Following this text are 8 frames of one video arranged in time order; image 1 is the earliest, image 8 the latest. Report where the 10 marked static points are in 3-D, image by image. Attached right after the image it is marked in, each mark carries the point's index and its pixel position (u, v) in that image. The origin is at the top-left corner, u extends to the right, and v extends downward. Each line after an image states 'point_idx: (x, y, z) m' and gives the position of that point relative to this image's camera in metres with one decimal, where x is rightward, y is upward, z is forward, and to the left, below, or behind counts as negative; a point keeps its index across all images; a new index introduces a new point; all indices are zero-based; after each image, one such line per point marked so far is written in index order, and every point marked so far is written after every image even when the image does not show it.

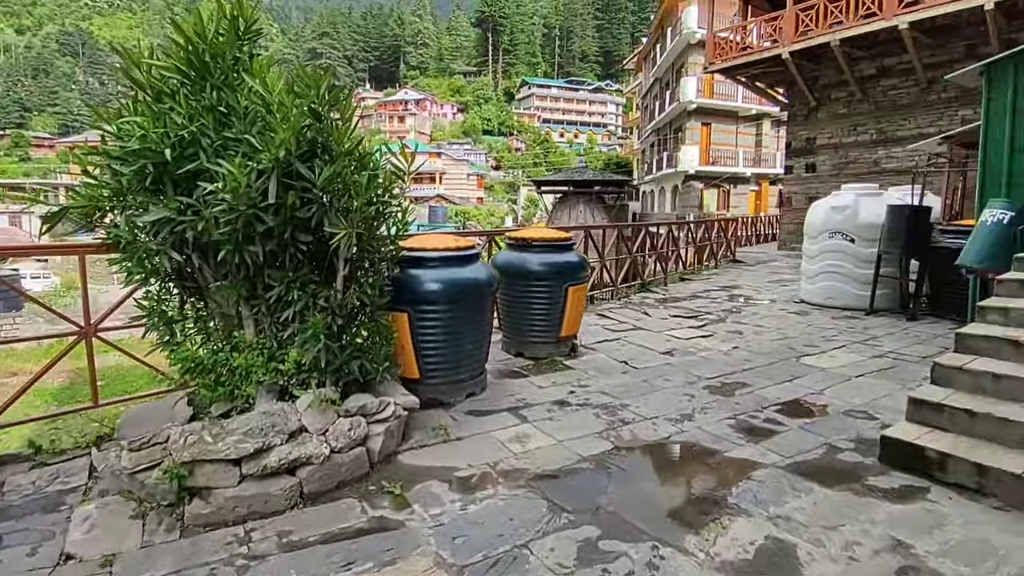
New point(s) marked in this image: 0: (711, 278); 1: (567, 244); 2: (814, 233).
0: (+3.1, +0.1, +8.8) m
1: (+0.4, +0.3, +4.1) m
2: (+3.4, +0.6, +6.3) m
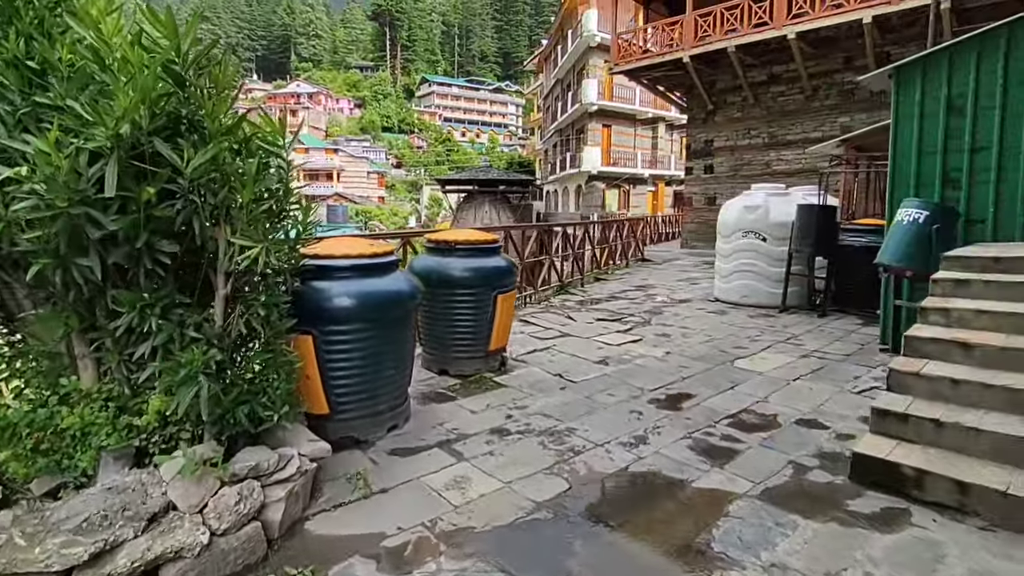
0: (+1.7, +0.1, +8.8) m
1: (-0.1, +0.3, +3.7) m
2: (+2.4, +0.6, +6.3) m
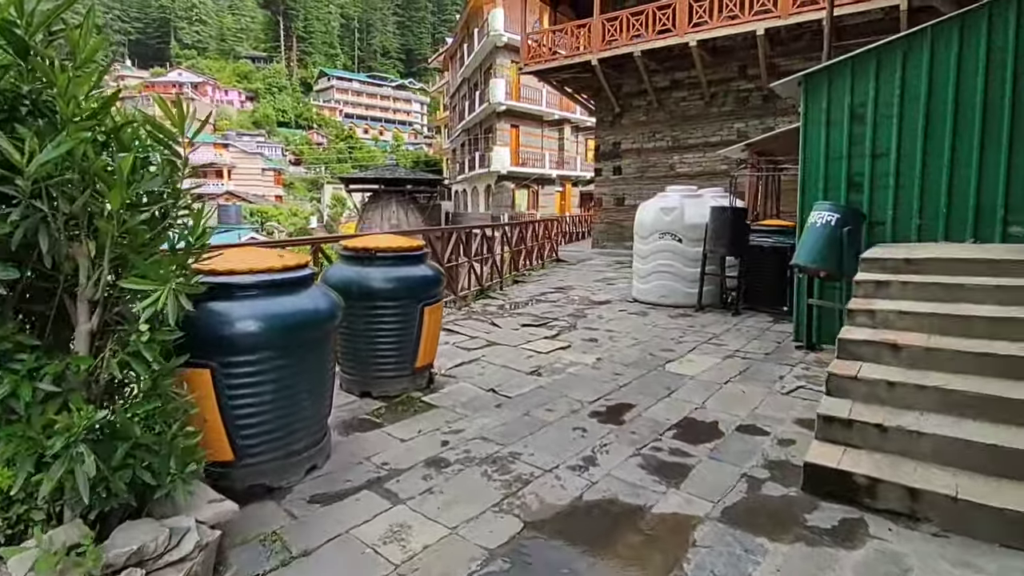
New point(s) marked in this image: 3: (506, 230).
0: (+0.4, +0.1, +8.7) m
1: (-0.6, +0.2, +3.4) m
2: (+1.5, +0.6, +6.4) m
3: (-0.1, +0.9, +8.4) m
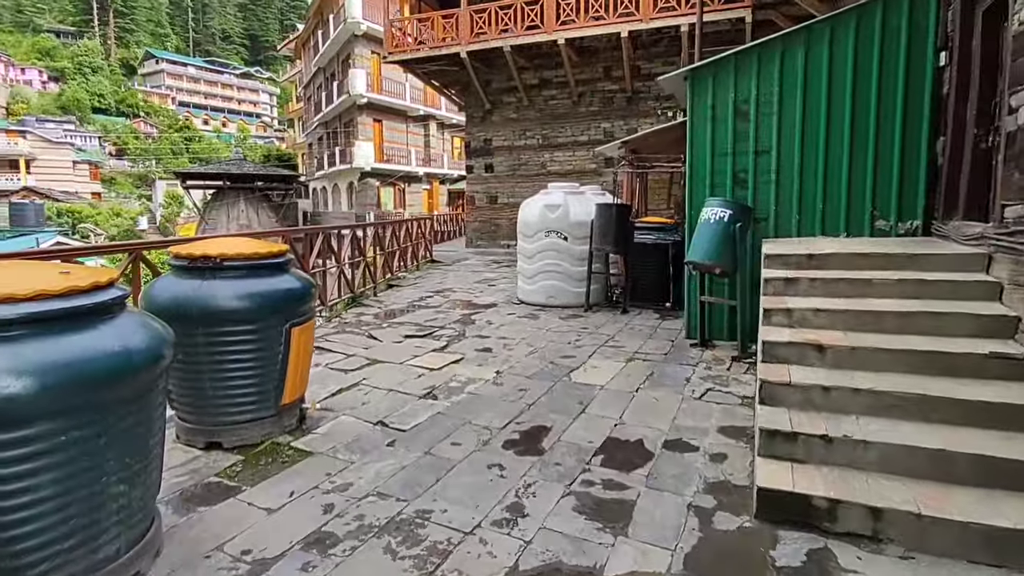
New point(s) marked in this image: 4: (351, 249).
0: (-1.4, +0.1, +8.1) m
1: (-1.1, +0.1, +2.7) m
2: (+0.2, +0.6, +6.1) m
3: (-1.8, +0.8, +7.6) m
4: (-1.9, +0.5, +6.8) m
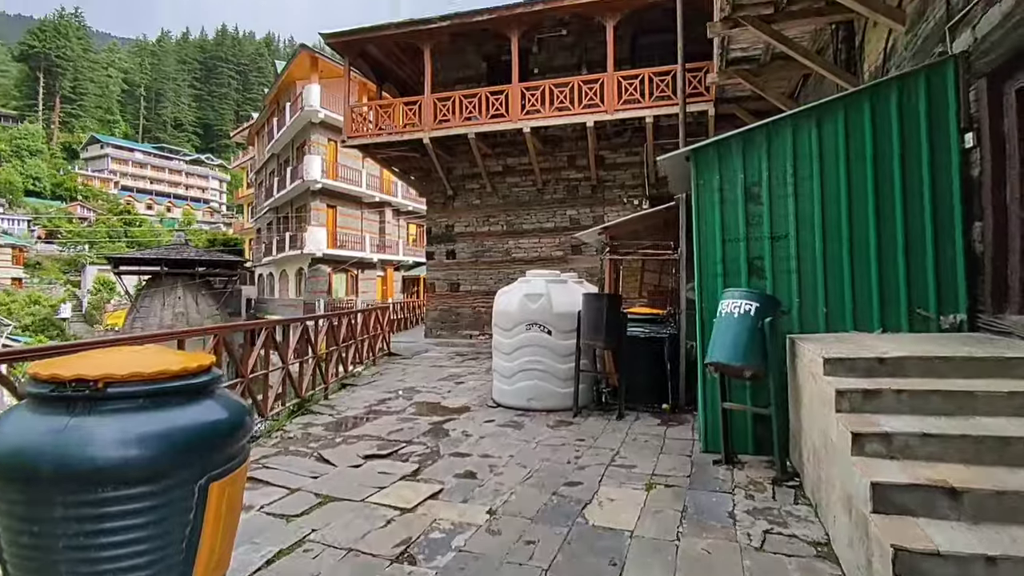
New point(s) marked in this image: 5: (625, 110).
0: (-1.8, -1.2, +7.1) m
1: (-1.0, -0.3, +1.9) m
2: (-0.1, -0.4, +5.4) m
3: (-2.2, -0.4, +6.8) m
4: (-2.2, -0.6, +5.9) m
5: (+1.9, +3.1, +9.5) m
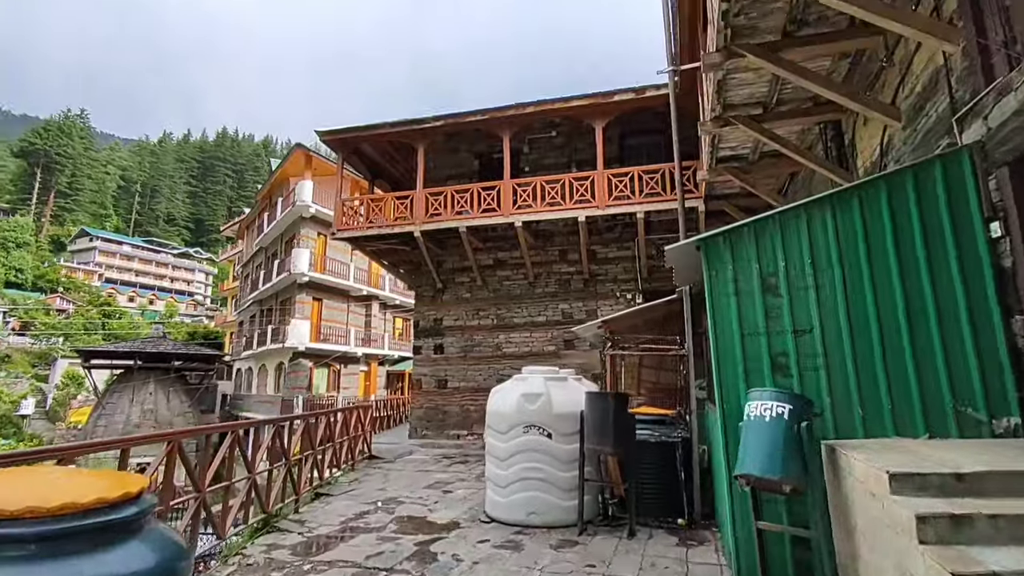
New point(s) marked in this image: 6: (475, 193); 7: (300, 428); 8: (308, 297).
0: (-1.8, -2.3, +6.4) m
1: (-1.0, -0.6, +1.4) m
2: (-0.1, -1.2, +4.9) m
3: (-2.3, -1.5, +6.2) m
4: (-2.3, -1.5, +5.4) m
5: (+1.8, +1.4, +9.6) m
6: (-0.7, +1.8, +10.3) m
7: (-2.4, -1.6, +6.2) m
8: (-7.3, -0.3, +20.0) m
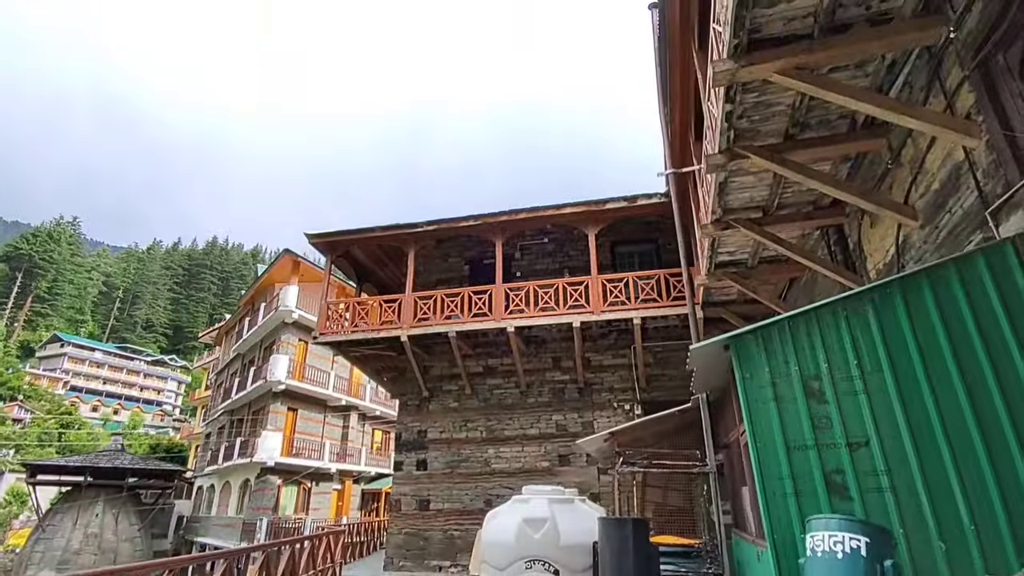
0: (-1.9, -3.4, +5.4) m
1: (-0.9, -0.7, +0.8) m
2: (-0.1, -2.0, +4.1) m
3: (-2.3, -2.5, +5.3) m
4: (-2.3, -2.4, +4.5) m
5: (+1.7, -0.4, +9.4) m
6: (-0.8, -0.2, +10.0) m
7: (-2.4, -2.6, +5.3) m
8: (-7.8, -4.0, +18.9) m
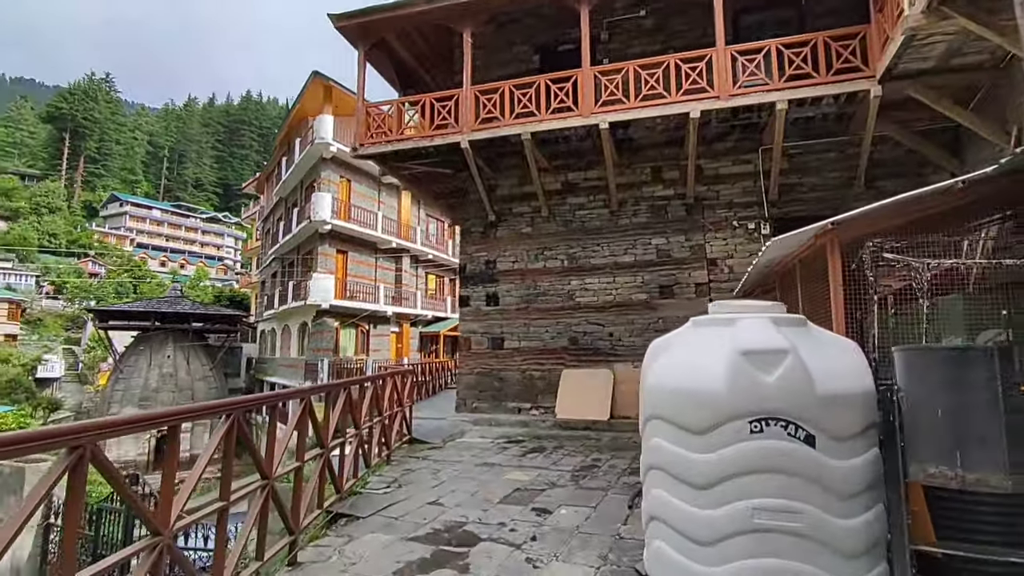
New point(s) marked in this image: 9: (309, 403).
0: (-0.9, -1.6, +4.1) m
1: (-0.3, -0.1, -1.1) m
2: (+0.8, -0.5, +2.4) m
3: (-1.3, -0.8, +3.8) m
4: (-1.4, -0.9, +3.0) m
5: (+2.9, +2.4, +6.9) m
6: (+0.4, +2.8, +7.7) m
7: (-1.4, -0.8, +3.9) m
8: (-5.8, +1.3, +17.7) m
9: (-1.4, -0.8, +4.0) m
